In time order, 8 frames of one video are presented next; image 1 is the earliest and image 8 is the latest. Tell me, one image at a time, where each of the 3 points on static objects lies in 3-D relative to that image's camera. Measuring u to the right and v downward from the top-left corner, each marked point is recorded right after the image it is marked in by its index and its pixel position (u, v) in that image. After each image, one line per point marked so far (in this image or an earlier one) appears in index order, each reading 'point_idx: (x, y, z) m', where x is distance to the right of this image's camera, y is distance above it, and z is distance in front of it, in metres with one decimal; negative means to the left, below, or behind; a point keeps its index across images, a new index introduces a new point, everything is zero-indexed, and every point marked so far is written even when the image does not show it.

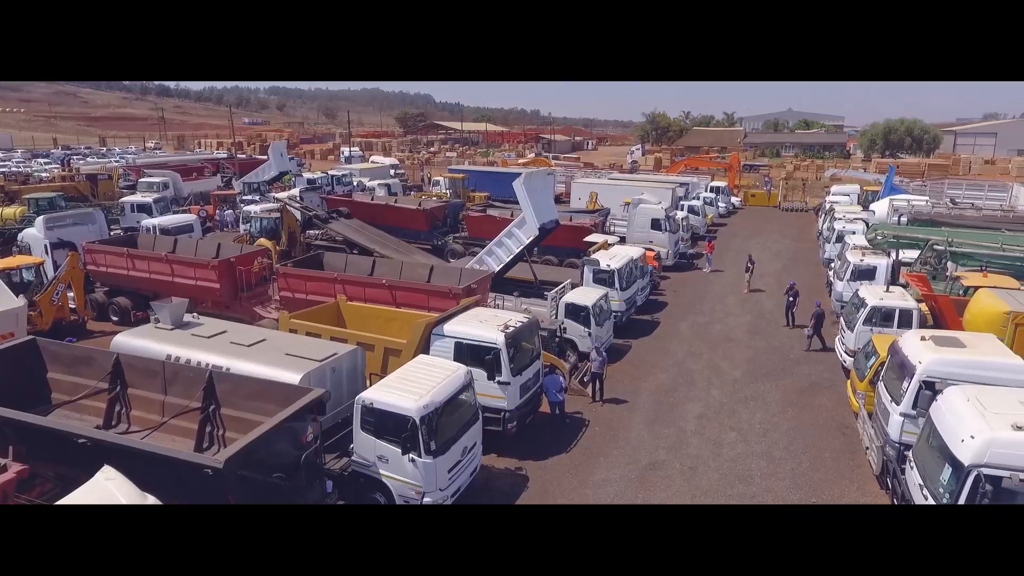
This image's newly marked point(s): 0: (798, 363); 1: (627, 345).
0: (+6.0, -1.6, +13.2) m
1: (+2.6, -1.3, +14.3) m
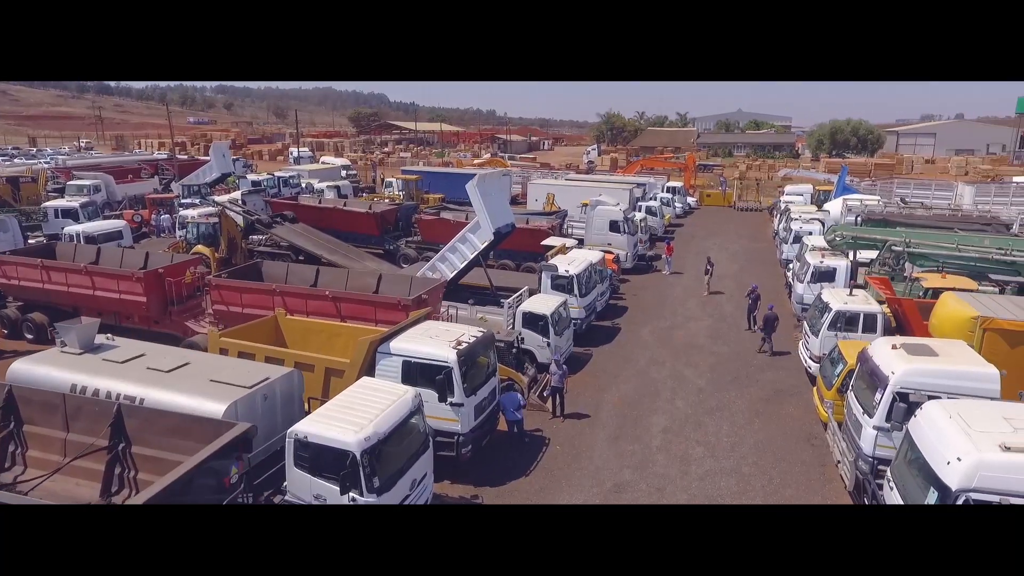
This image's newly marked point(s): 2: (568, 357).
0: (+5.1, -1.6, +12.9) m
1: (+1.6, -1.4, +13.7) m
2: (+1.2, -1.4, +13.5) m
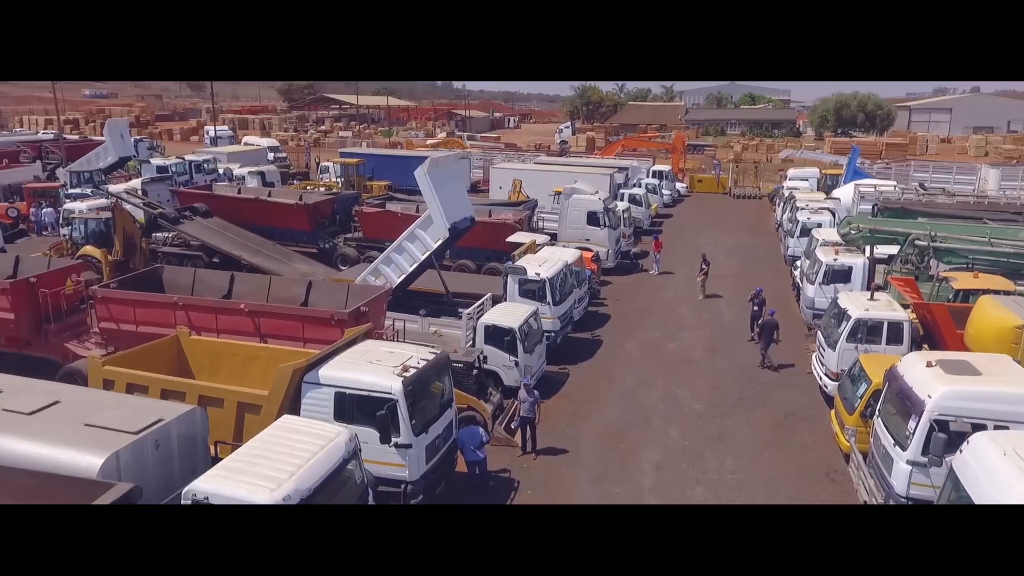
0: (+4.4, -1.7, +10.8) m
1: (+0.9, -1.5, +11.6) m
2: (+0.5, -1.5, +11.3) m
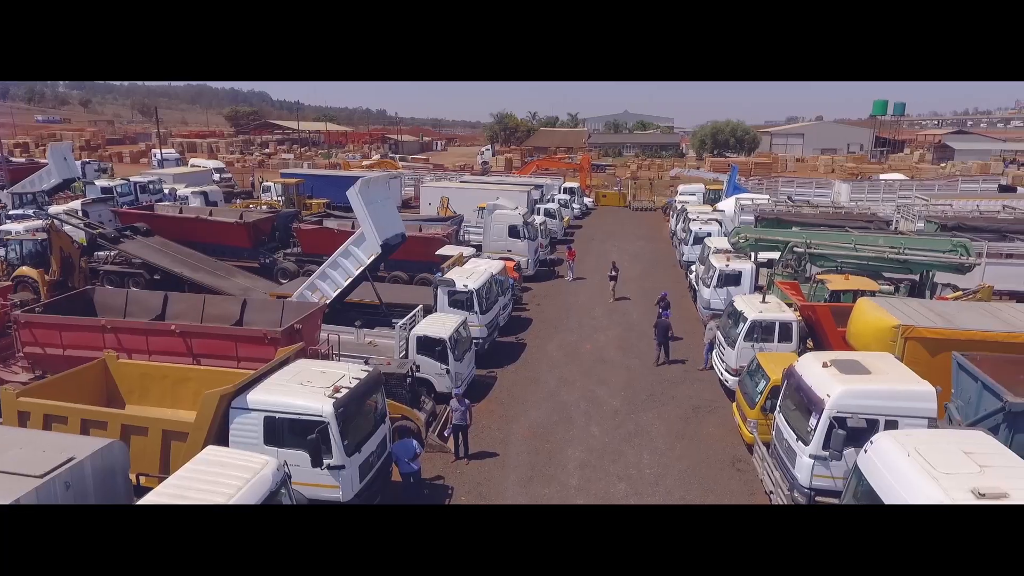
0: (+3.1, -1.8, +12.1) m
1: (-0.4, -1.7, +12.4) m
2: (-0.7, -1.7, +12.1) m
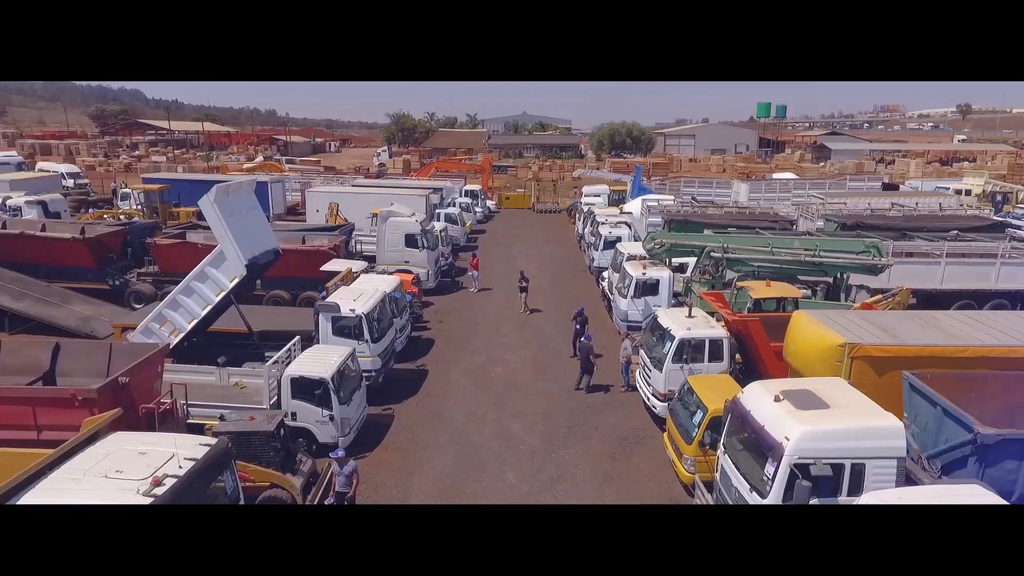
0: (+1.5, -2.1, +10.8) m
1: (-2.1, -2.1, +10.6) m
2: (-2.4, -2.1, +10.3) m
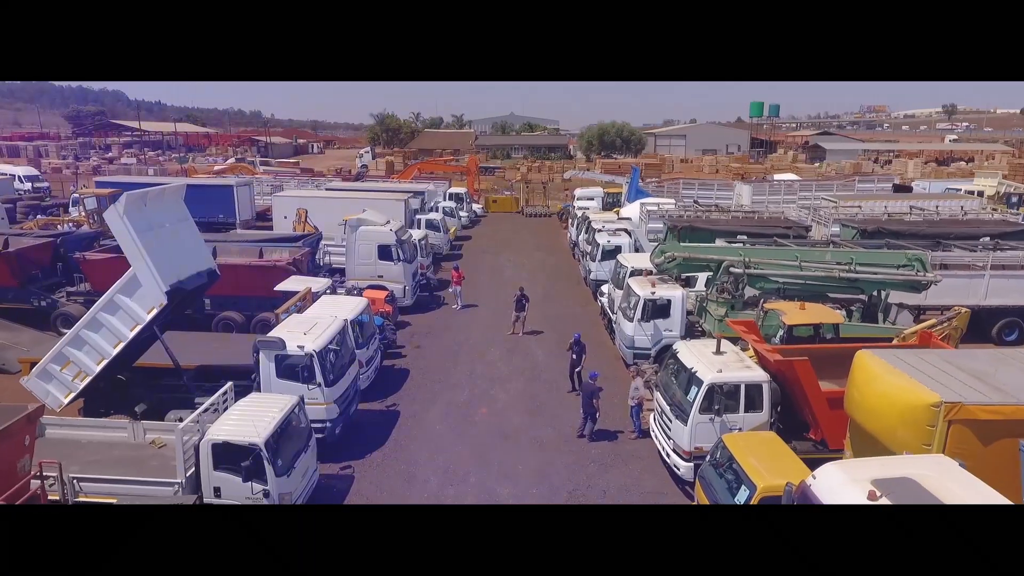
0: (+1.3, -2.5, +8.9) m
1: (-2.3, -2.5, +8.6) m
2: (-2.5, -2.5, +8.3) m
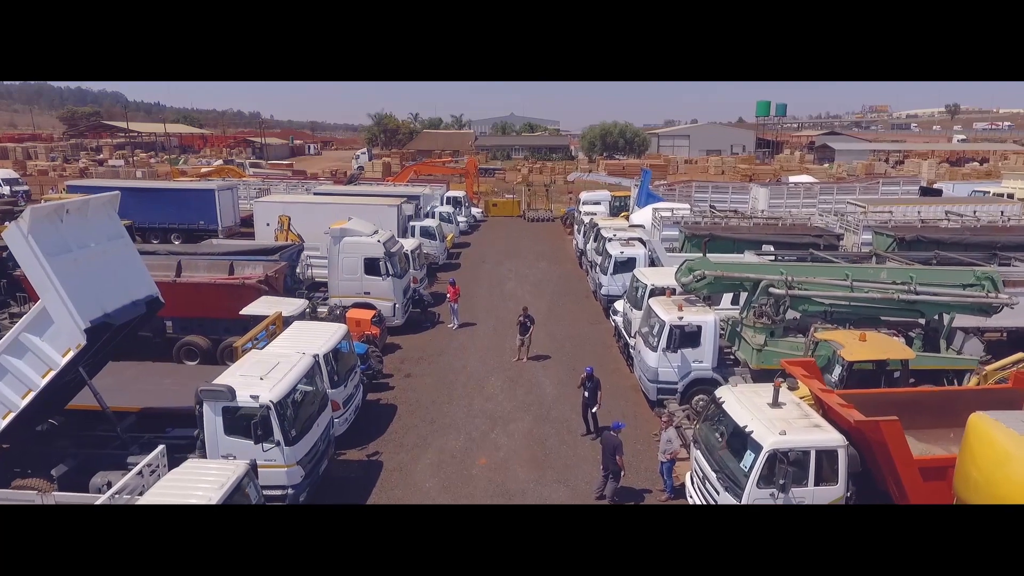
0: (+1.4, -2.8, +7.3) m
1: (-2.2, -2.9, +7.0) m
2: (-2.5, -2.9, +6.6) m
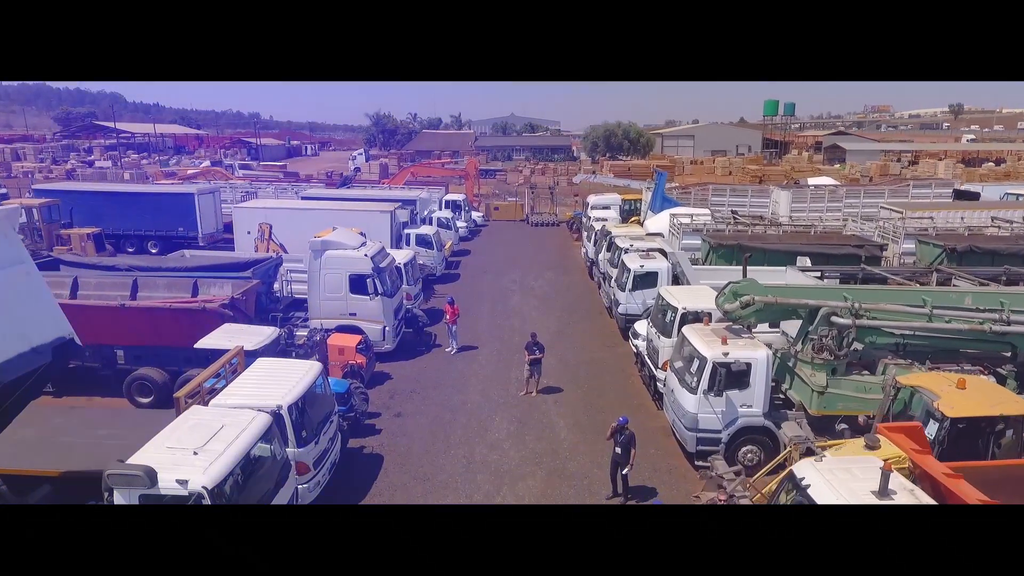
0: (+1.5, -3.2, +5.6) m
1: (-2.1, -3.3, +5.3) m
2: (-2.3, -3.3, +5.0) m
